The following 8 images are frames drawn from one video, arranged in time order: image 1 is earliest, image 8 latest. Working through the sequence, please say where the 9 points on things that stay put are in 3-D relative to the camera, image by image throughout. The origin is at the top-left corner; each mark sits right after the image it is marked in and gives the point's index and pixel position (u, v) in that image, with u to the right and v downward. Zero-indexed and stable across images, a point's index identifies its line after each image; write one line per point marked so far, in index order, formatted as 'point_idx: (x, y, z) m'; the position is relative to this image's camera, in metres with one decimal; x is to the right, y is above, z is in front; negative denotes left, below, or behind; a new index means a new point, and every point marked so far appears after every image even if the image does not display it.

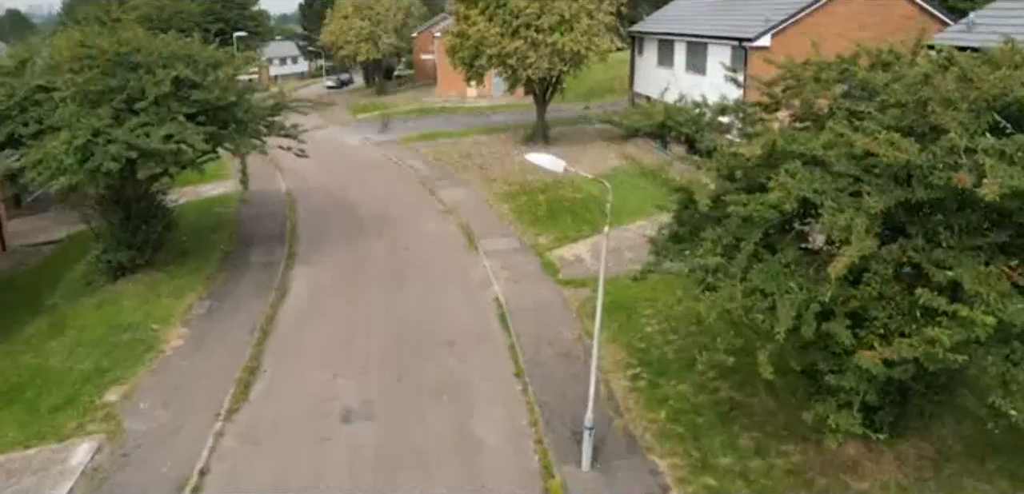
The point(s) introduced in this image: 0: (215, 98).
0: (-8.0, +4.0, +19.5) m
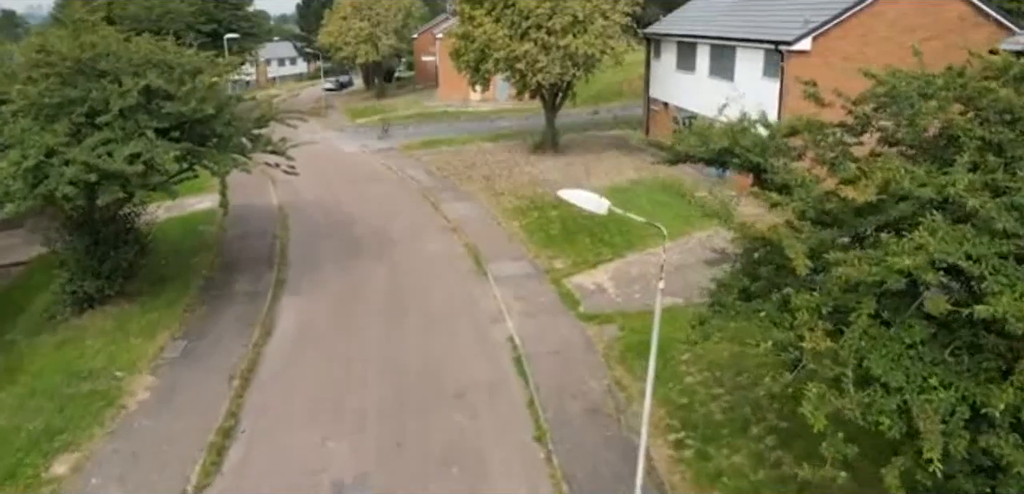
0: (-7.7, +3.3, +17.1) m
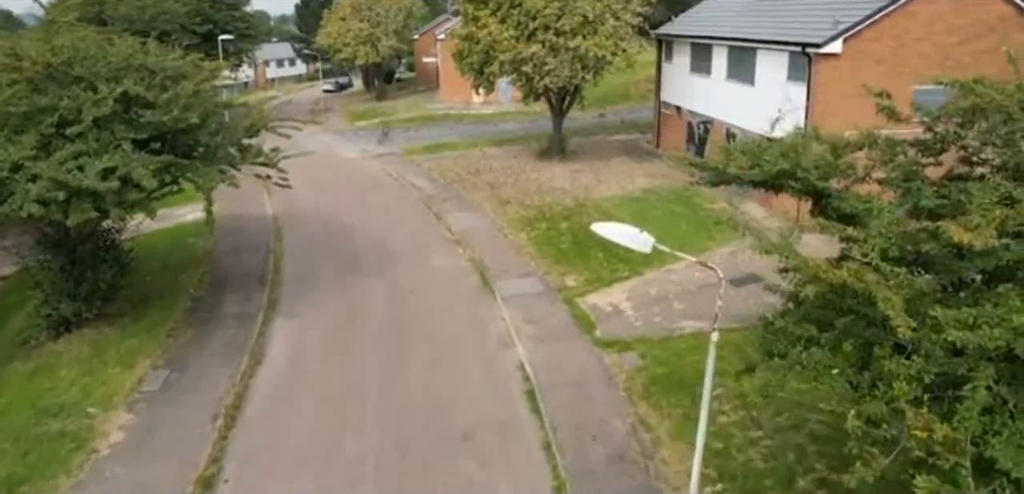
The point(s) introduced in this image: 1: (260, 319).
0: (-7.4, +2.8, +15.7) m
1: (-6.6, -1.9, +18.7) m
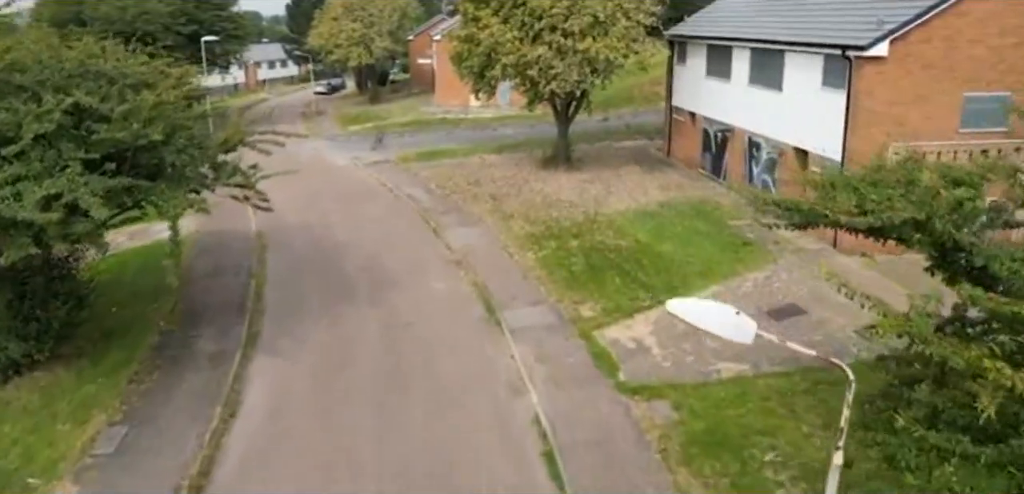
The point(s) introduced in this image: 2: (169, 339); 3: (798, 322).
0: (-7.2, +2.1, +13.5) m
1: (-6.3, -2.6, +16.5) m
2: (-8.3, -2.2, +17.3) m
3: (+6.5, -1.7, +16.2) m
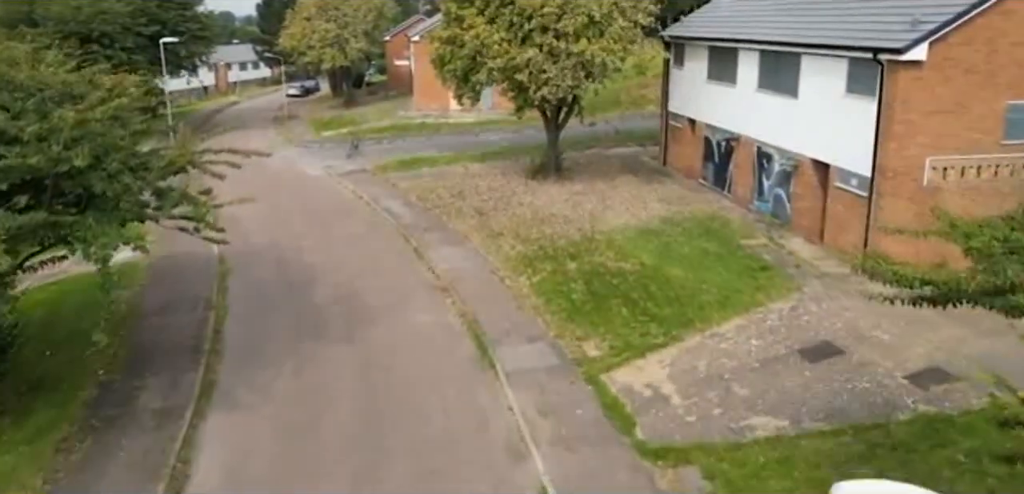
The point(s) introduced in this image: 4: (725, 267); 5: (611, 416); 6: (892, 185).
0: (-7.1, +1.3, +11.0) m
1: (-6.3, -3.3, +14.0) m
2: (-8.3, -3.0, +14.8) m
3: (+6.4, -2.3, +14.2) m
4: (+5.7, -0.6, +19.1) m
5: (+1.9, -3.3, +13.8) m
6: (+9.1, +1.5, +17.1) m
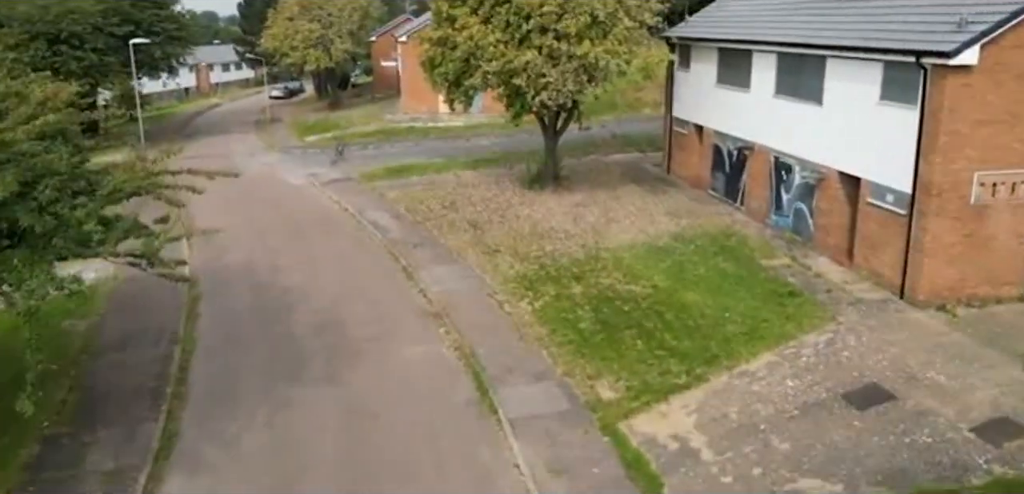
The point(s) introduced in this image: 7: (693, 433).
0: (-7.0, +0.7, +9.1) m
1: (-6.2, -3.9, +12.1) m
2: (-8.2, -3.6, +12.8) m
3: (+6.6, -2.9, +12.4) m
4: (+5.7, -1.1, +17.3) m
5: (+2.0, -3.8, +11.9) m
6: (+9.1, +0.9, +15.4) m
7: (+3.3, -3.3, +12.9) m
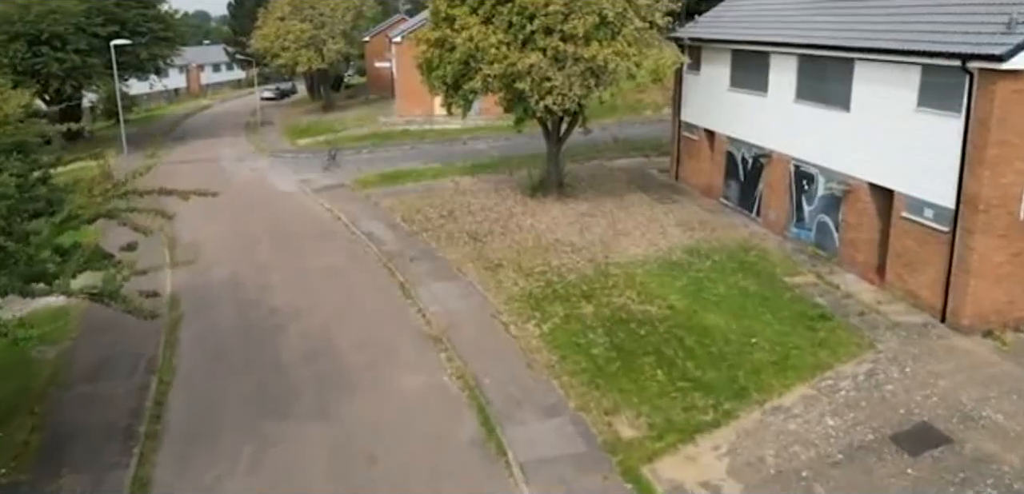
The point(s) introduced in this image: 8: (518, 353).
0: (-6.8, +0.2, +7.7) m
1: (-6.0, -4.4, +10.7) m
2: (-8.0, -4.1, +11.4) m
3: (+6.8, -3.3, +11.2) m
4: (+5.9, -1.5, +16.0) m
5: (+2.3, -4.3, +10.6) m
6: (+9.3, +0.5, +14.1) m
7: (+3.4, -3.7, +11.5) m
8: (+0.2, -2.4, +16.1) m
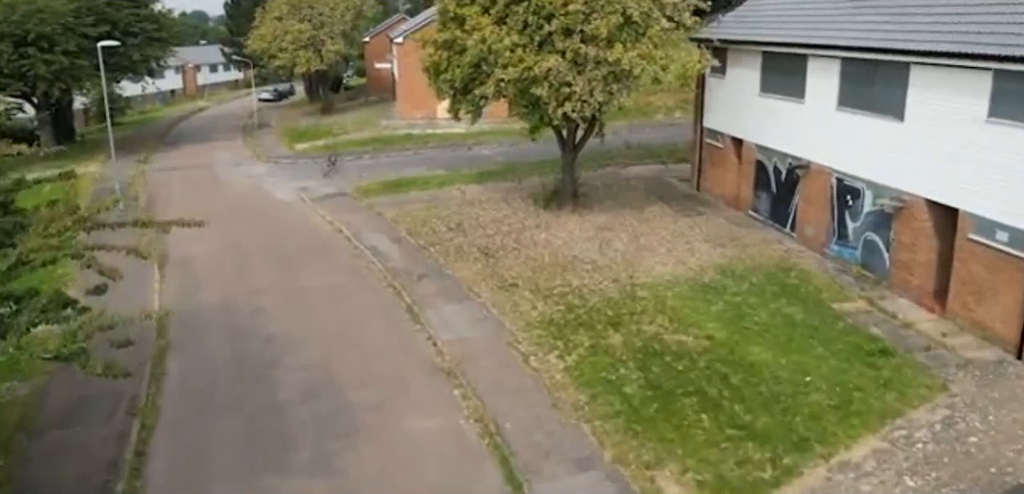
0: (-6.3, -0.3, +6.0) m
1: (-5.5, -4.9, +9.0) m
2: (-7.5, -4.6, +9.8) m
3: (+7.2, -3.8, +9.5) m
4: (+6.3, -2.0, +14.4) m
5: (+2.7, -4.8, +9.0) m
6: (+9.7, 0.0, +12.5) m
7: (+3.9, -4.3, +9.9) m
8: (+0.6, -2.9, +14.5) m
